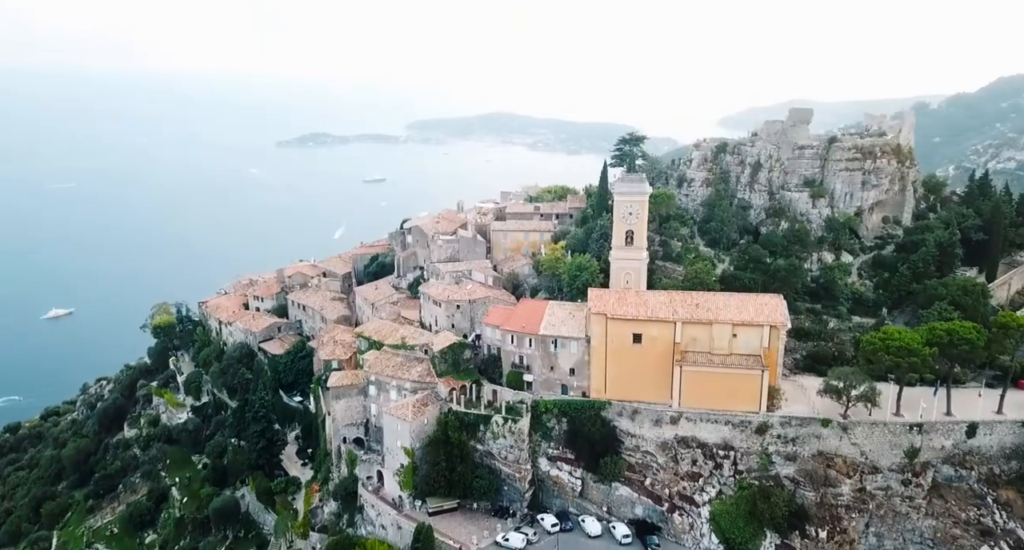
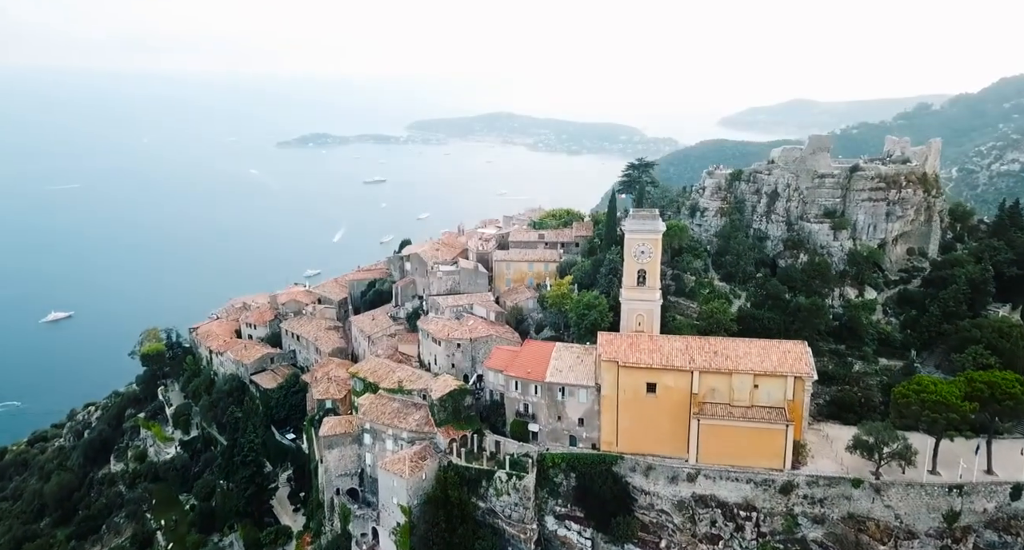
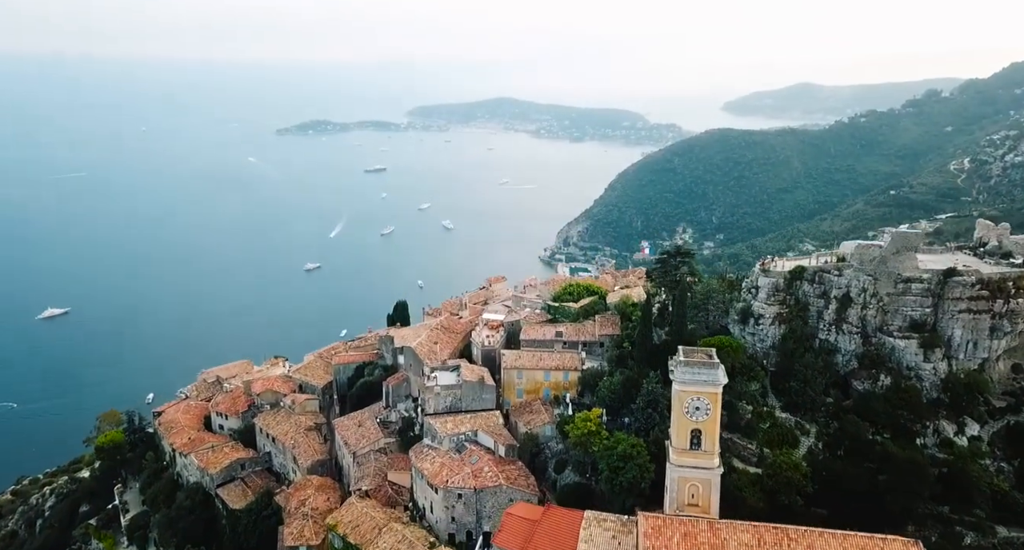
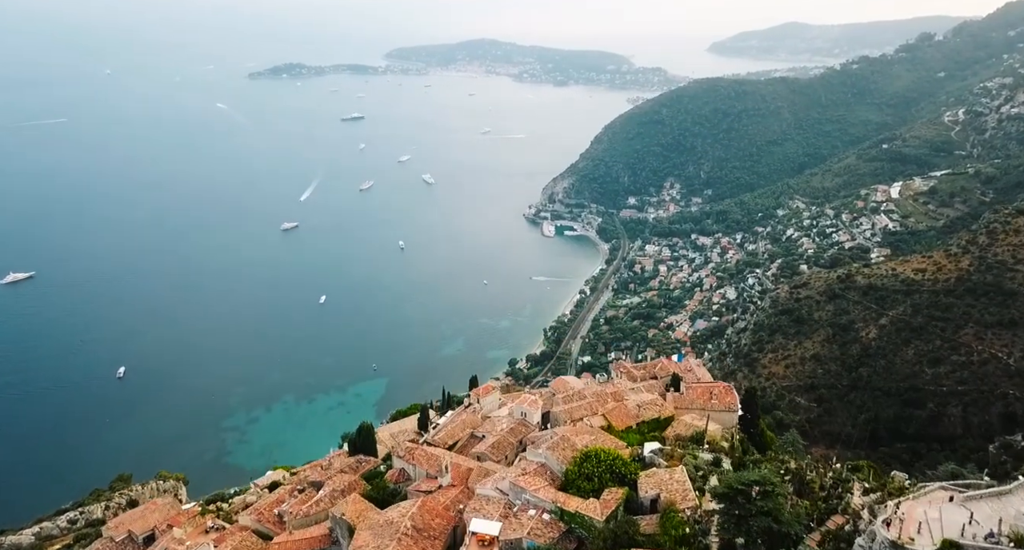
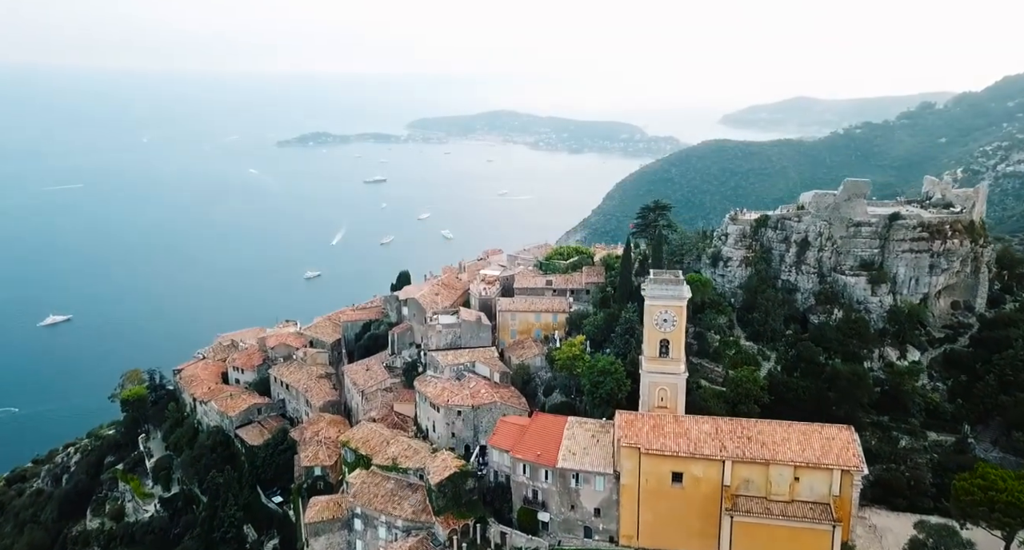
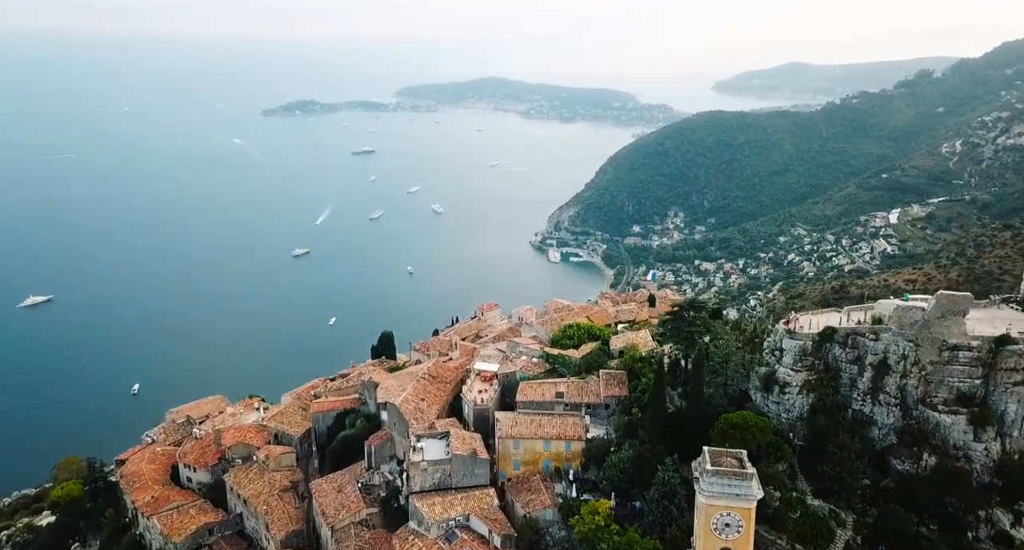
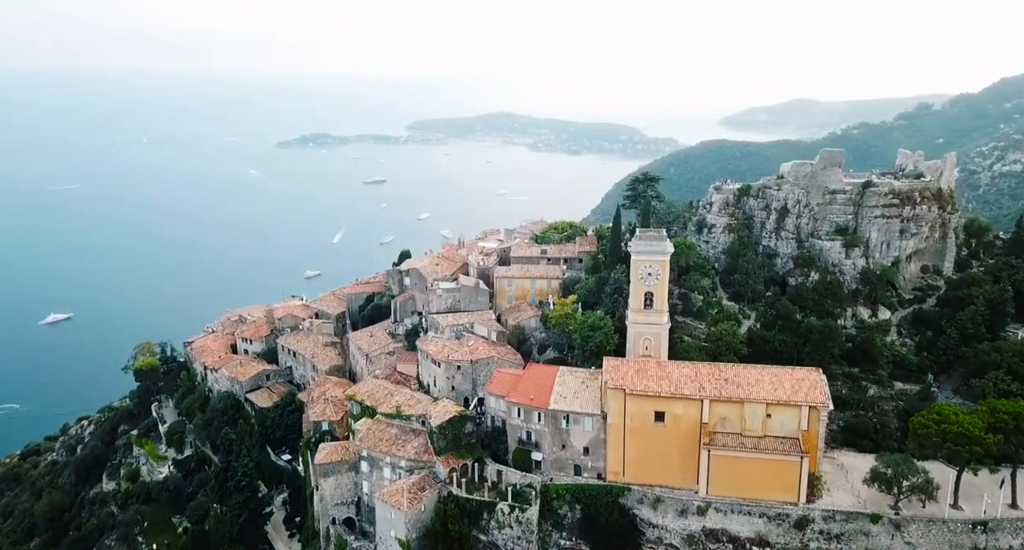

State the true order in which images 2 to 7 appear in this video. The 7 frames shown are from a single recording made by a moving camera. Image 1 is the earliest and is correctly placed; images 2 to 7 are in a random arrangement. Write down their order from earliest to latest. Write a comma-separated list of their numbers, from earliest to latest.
2, 7, 5, 3, 6, 4
